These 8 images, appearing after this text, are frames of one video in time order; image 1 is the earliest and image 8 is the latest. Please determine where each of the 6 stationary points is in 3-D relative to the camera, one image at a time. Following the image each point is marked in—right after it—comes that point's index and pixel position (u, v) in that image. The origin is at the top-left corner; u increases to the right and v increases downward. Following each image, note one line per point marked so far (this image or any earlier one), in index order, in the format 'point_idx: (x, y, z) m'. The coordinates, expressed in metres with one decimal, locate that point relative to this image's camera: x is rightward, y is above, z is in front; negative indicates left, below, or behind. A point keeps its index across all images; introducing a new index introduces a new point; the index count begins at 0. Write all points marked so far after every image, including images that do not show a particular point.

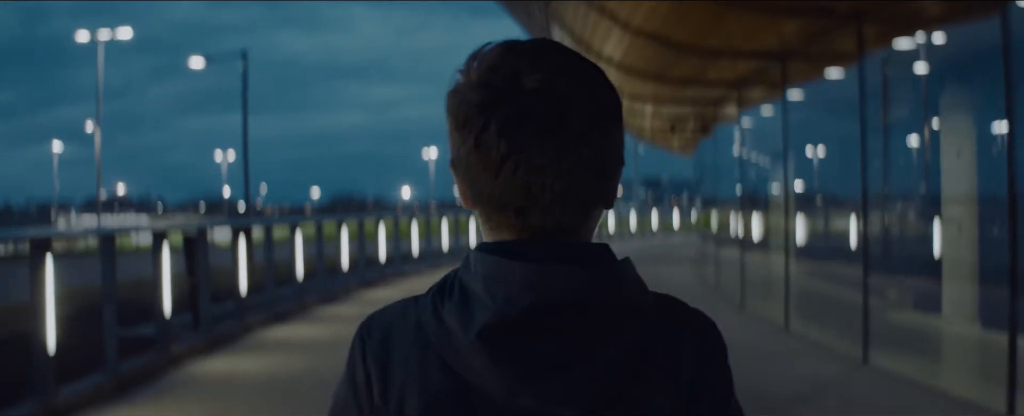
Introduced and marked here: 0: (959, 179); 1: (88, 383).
0: (+2.8, +0.2, +6.7) m
1: (-3.2, -1.3, +7.9) m
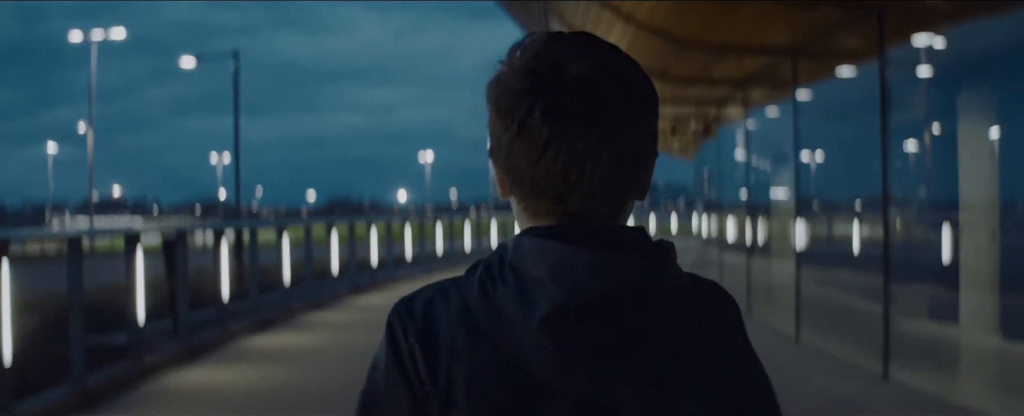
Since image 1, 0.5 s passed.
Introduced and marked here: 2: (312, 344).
0: (+2.8, +0.2, +6.4) m
1: (-3.2, -1.3, +7.6) m
2: (-2.0, -1.4, +10.6) m
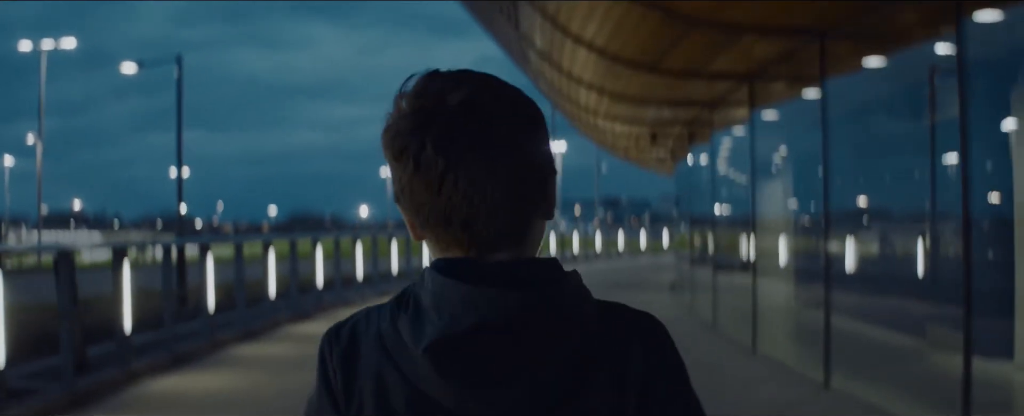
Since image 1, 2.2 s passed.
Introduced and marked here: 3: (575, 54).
0: (+2.6, +0.1, +5.4) m
1: (-3.4, -1.4, +6.3) m
2: (-2.3, -1.5, +9.4) m
3: (+0.6, +1.5, +10.7) m
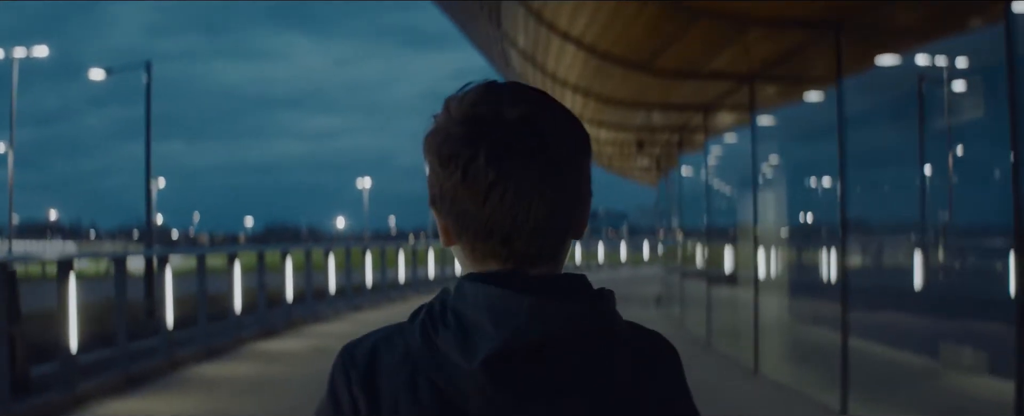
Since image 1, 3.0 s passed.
0: (+2.5, 0.0, +5.0) m
1: (-3.5, -1.4, +5.8) m
2: (-2.5, -1.6, +8.9) m
3: (+0.4, +1.4, +10.3) m
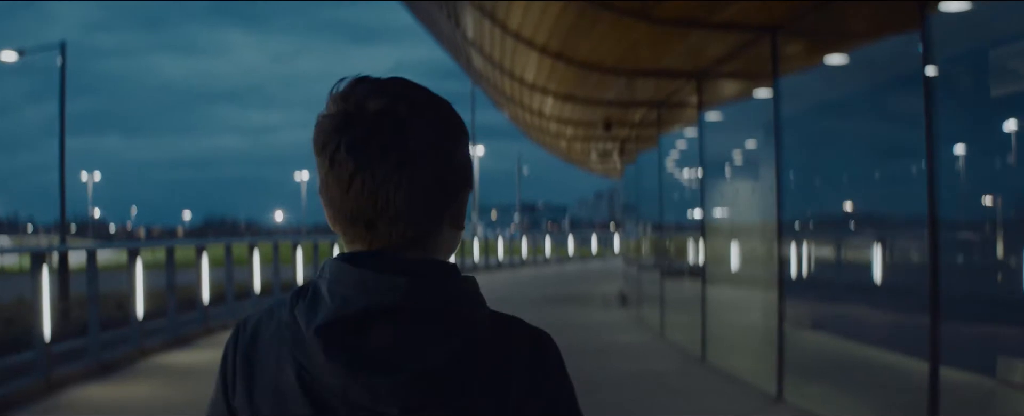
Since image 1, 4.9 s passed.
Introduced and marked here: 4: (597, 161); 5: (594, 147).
0: (+2.4, +0.1, +4.0) m
1: (-3.7, -1.4, +4.5) m
2: (-2.9, -1.5, +7.7) m
3: (0.0, +1.5, +9.2) m
4: (+1.2, +0.7, +15.6) m
5: (+1.0, +0.8, +14.1) m
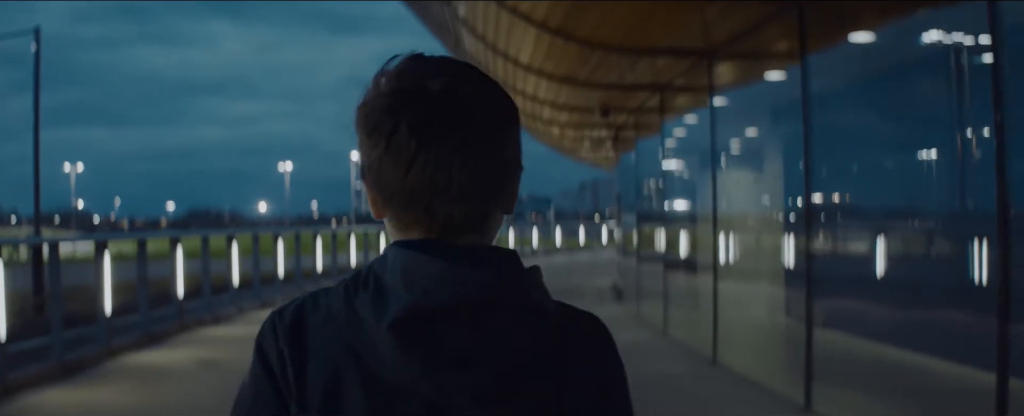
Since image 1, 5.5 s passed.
0: (+2.4, +0.1, +3.6) m
1: (-3.7, -1.3, +4.1) m
2: (-2.9, -1.4, +7.2) m
3: (-0.1, +1.6, +8.8) m
4: (+1.0, +0.8, +15.2) m
5: (+0.9, +0.9, +13.7) m
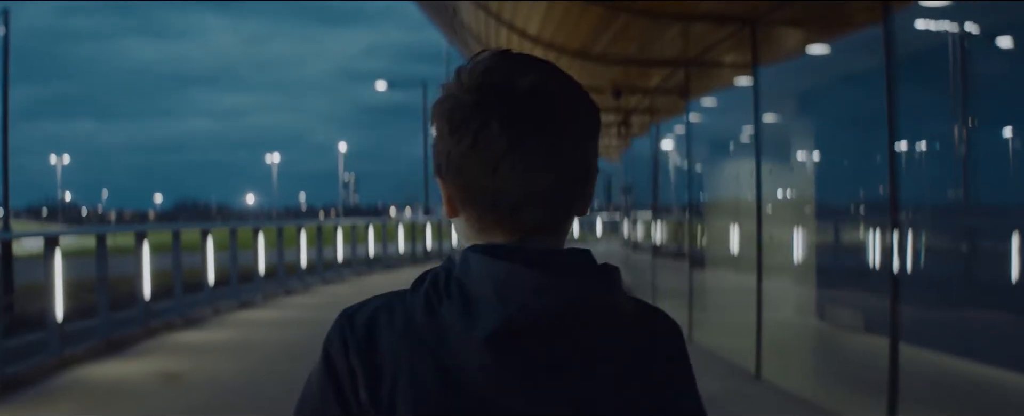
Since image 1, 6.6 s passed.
0: (+2.4, +0.2, +2.9) m
1: (-3.7, -1.3, +3.3) m
2: (-2.9, -1.4, +6.5) m
3: (-0.1, +1.7, +8.0) m
4: (+1.0, +0.9, +14.5) m
5: (+0.8, +1.0, +12.9) m
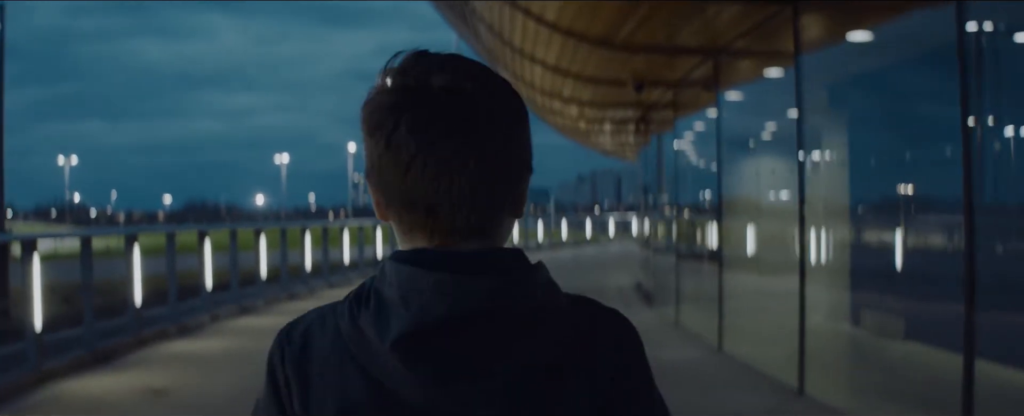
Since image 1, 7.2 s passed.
0: (+2.5, +0.2, +2.5) m
1: (-3.6, -1.3, +2.9) m
2: (-2.8, -1.4, +6.1) m
3: (0.0, +1.7, +7.6) m
4: (+1.1, +0.9, +14.0) m
5: (+1.0, +1.0, +12.5) m
